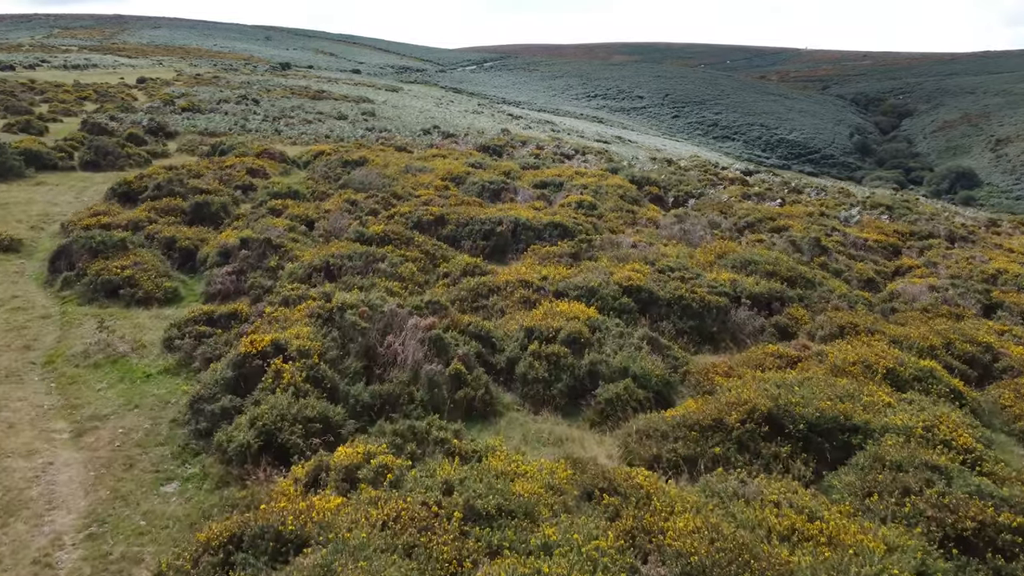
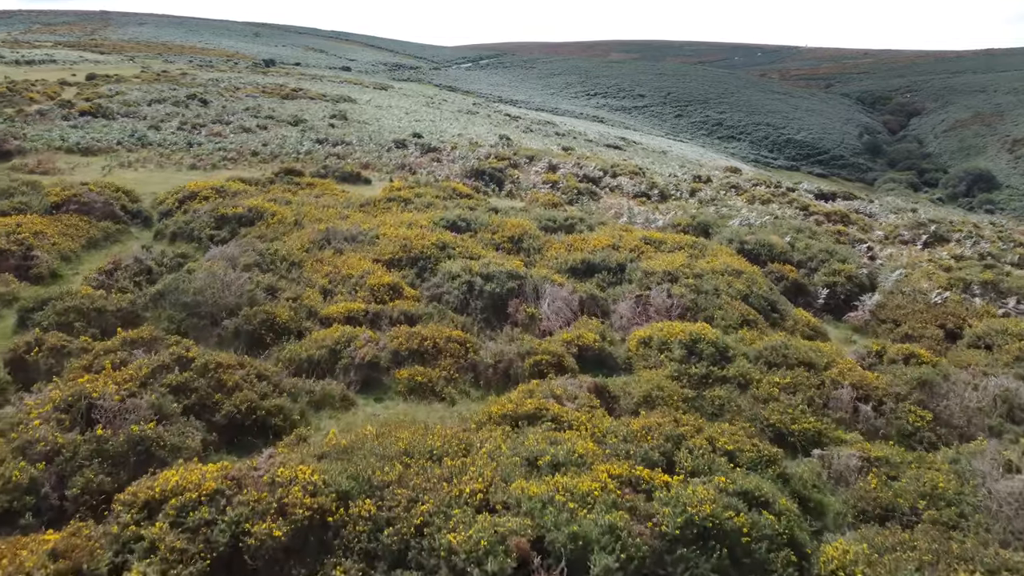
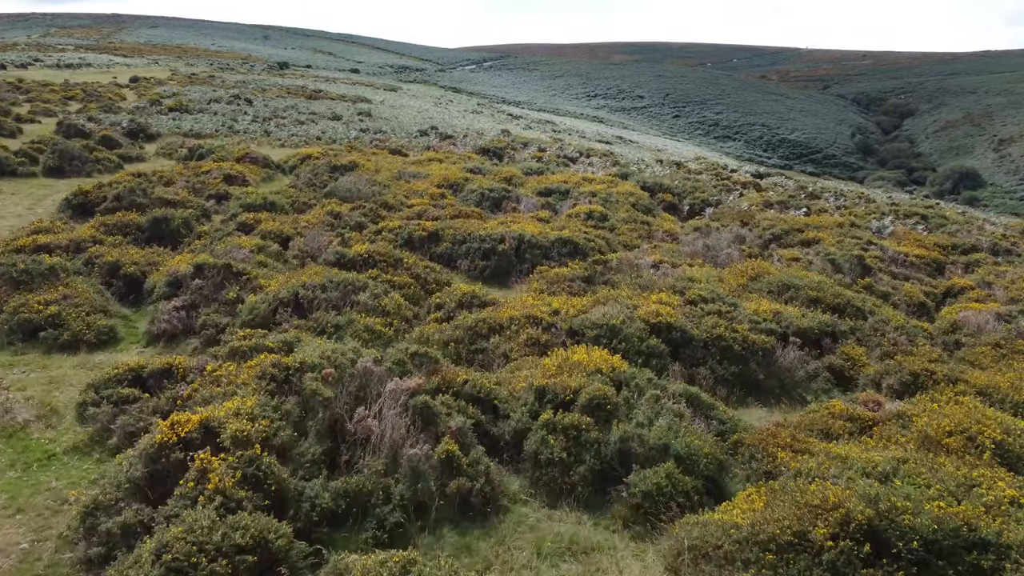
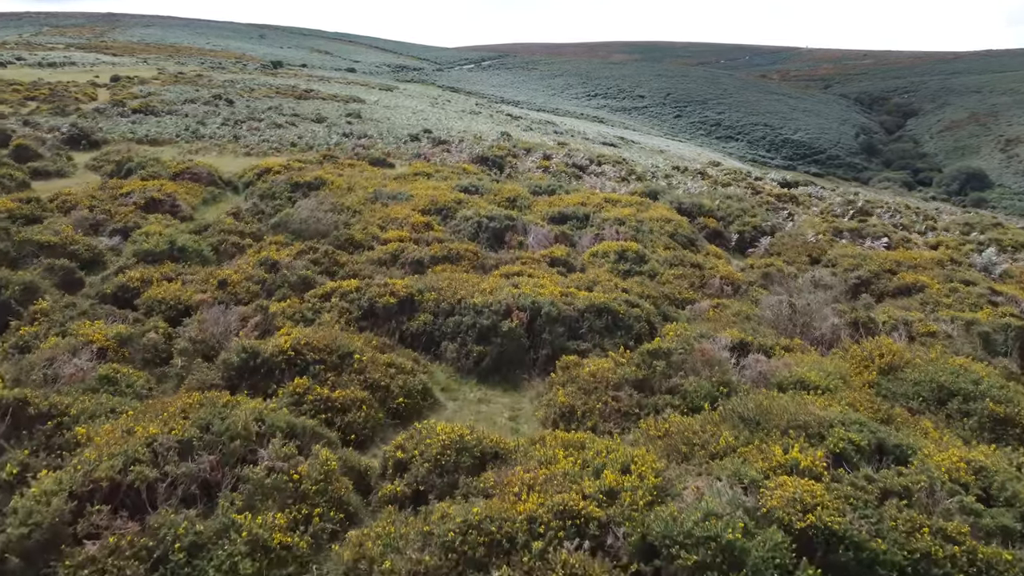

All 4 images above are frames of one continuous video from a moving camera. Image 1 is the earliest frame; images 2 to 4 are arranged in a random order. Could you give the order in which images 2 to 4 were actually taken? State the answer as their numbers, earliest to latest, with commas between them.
3, 4, 2
